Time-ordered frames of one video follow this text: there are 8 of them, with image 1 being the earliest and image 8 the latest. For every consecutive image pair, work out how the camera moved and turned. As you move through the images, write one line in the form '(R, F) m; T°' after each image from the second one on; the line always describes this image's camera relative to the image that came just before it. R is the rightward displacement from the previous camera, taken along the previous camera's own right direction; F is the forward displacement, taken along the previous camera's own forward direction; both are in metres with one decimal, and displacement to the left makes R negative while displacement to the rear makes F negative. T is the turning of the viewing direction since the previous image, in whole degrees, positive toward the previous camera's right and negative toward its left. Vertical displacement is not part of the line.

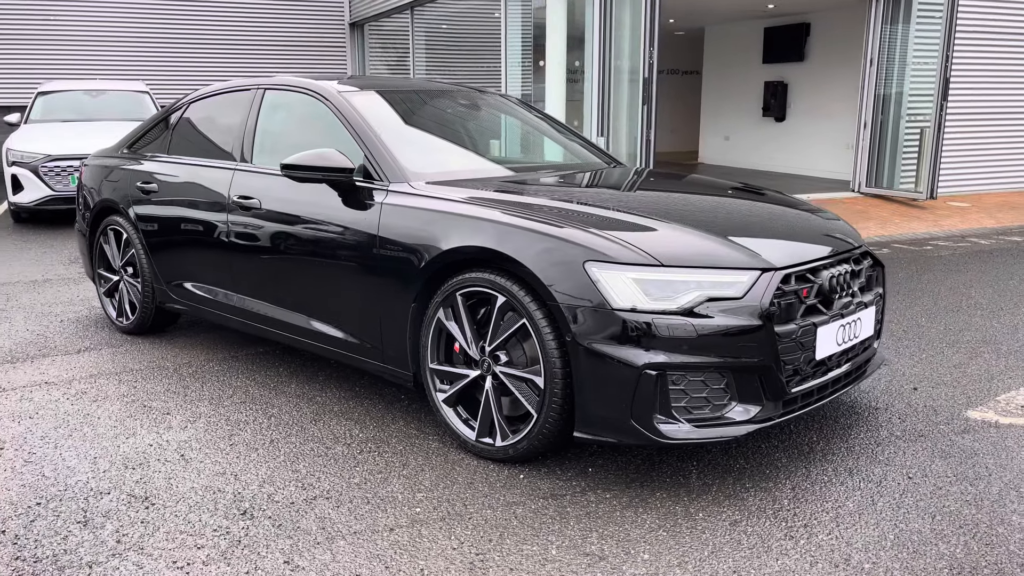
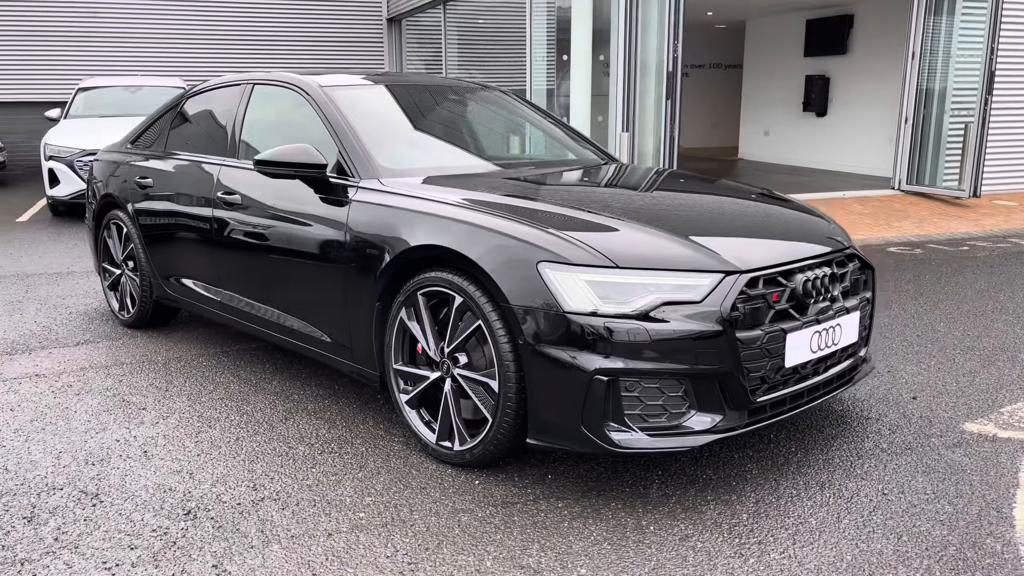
(+0.3, +0.1) m; -3°
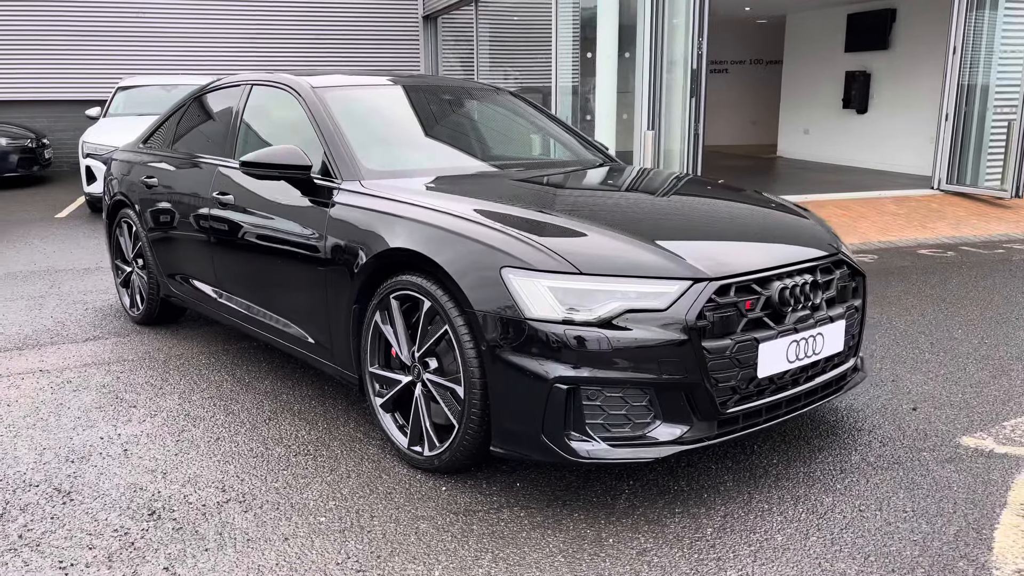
(+0.3, 0.0) m; -3°
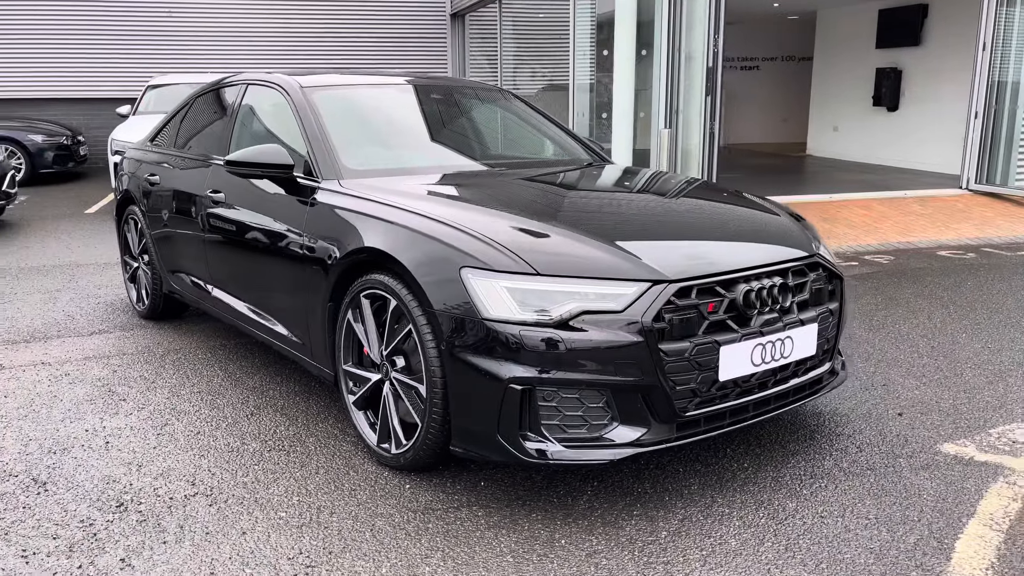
(+0.3, 0.0) m; -2°
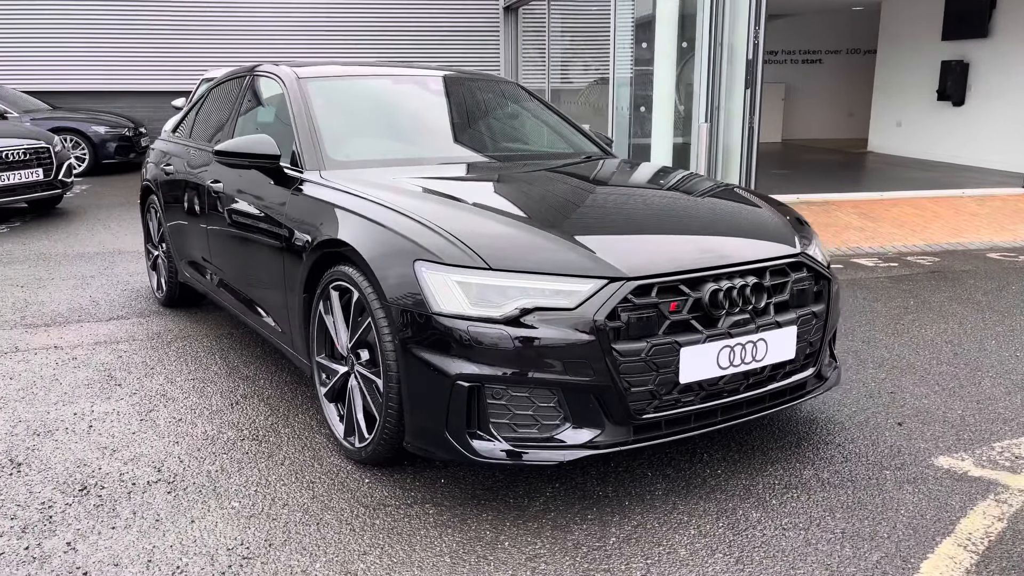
(+0.4, +0.1) m; -4°
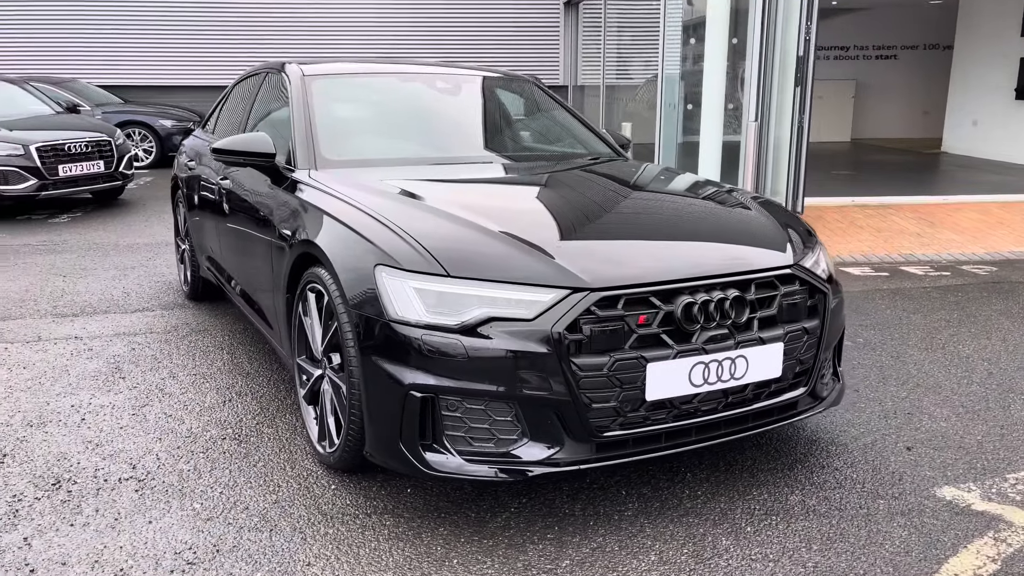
(+0.3, +0.1) m; -5°
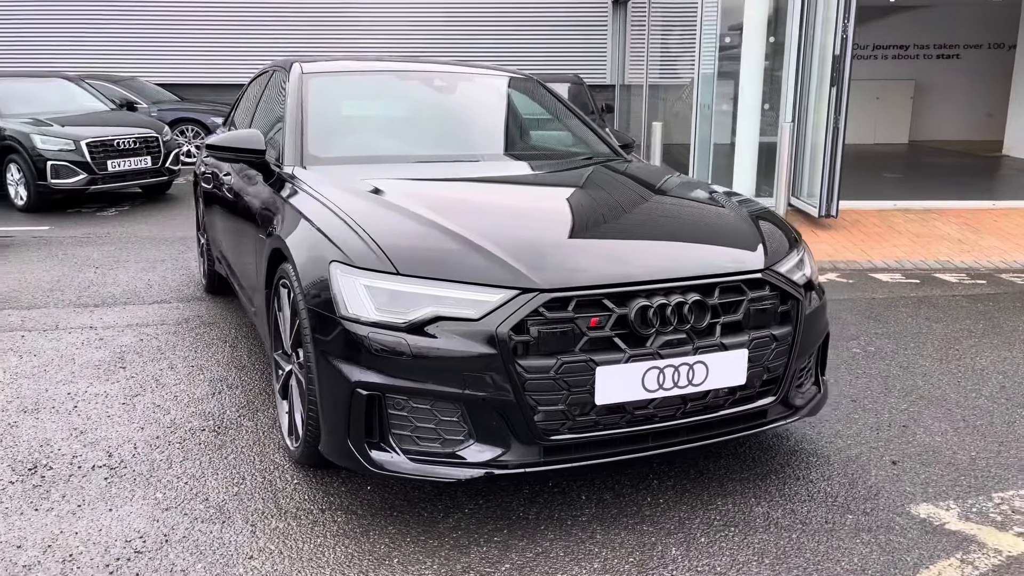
(+0.3, 0.0) m; -4°
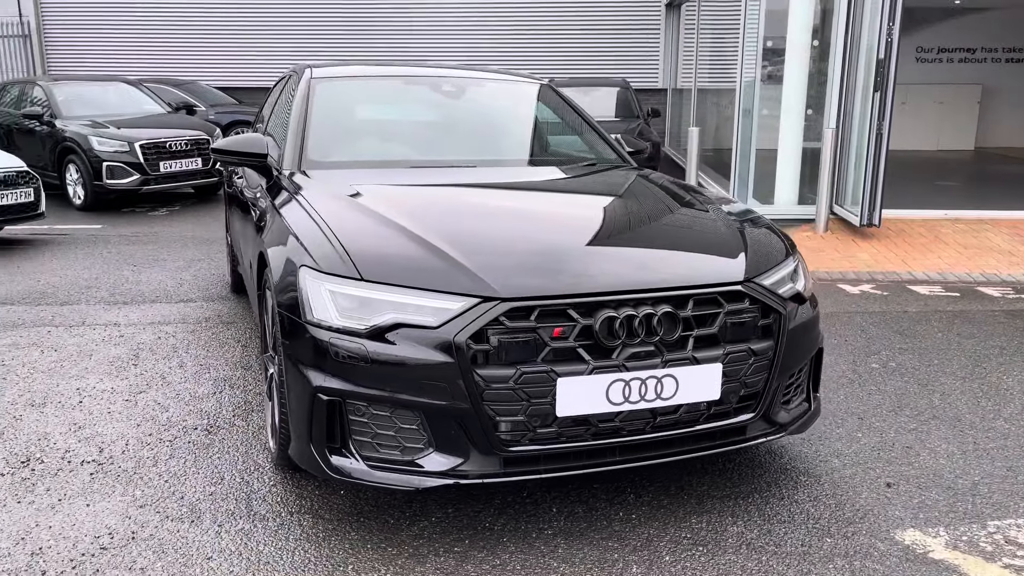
(+0.3, 0.0) m; -4°
